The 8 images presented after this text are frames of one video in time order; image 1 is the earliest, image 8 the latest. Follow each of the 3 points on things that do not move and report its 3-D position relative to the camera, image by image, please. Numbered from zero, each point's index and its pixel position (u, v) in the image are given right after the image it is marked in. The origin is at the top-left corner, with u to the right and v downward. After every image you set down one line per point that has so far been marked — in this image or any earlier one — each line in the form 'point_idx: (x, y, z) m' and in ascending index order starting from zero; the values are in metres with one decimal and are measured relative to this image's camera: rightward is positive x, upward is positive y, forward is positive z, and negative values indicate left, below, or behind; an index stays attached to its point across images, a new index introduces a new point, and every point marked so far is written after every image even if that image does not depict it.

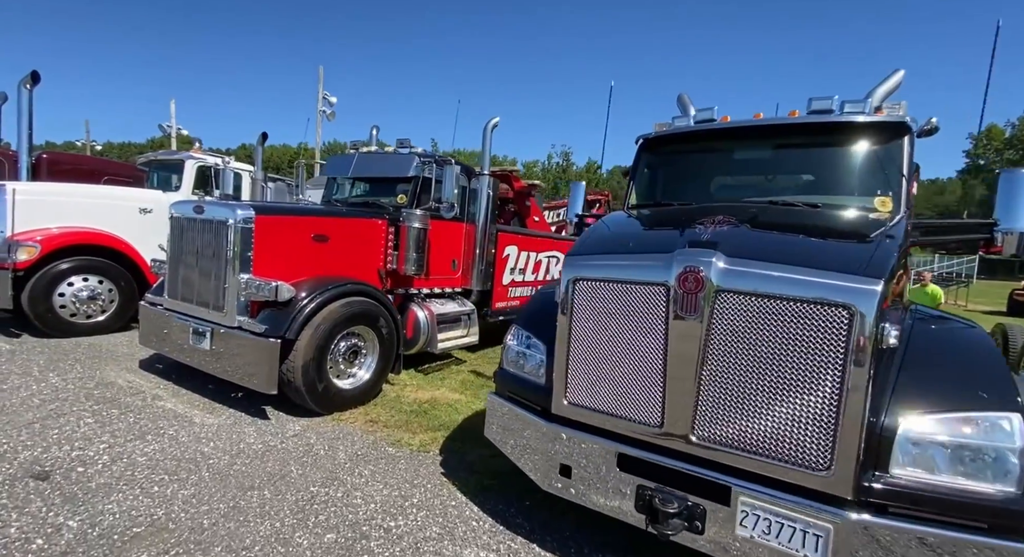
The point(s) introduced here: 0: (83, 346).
0: (-4.9, -0.8, +5.6) m
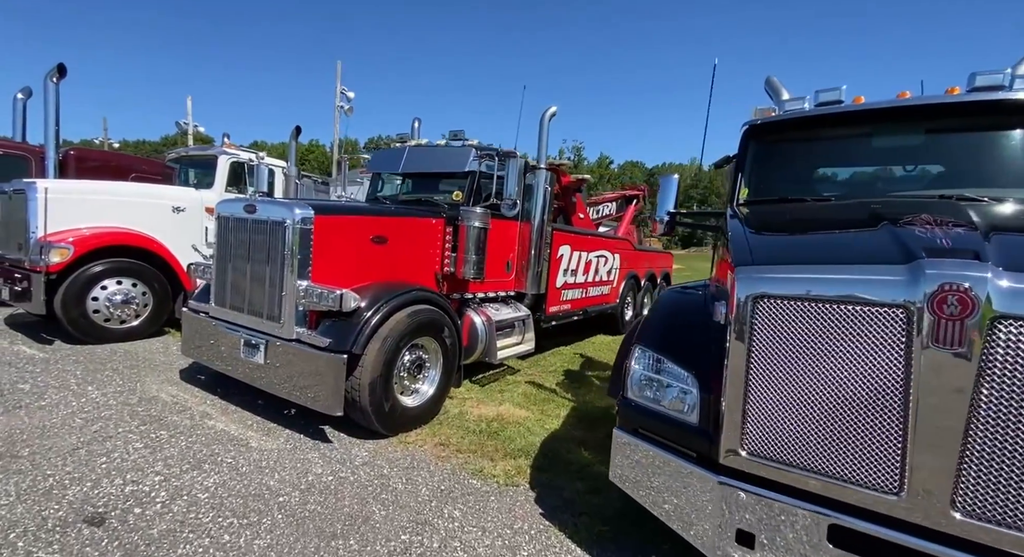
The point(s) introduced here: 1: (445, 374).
0: (-4.2, -0.8, +5.3) m
1: (-0.5, -0.8, +3.9) m
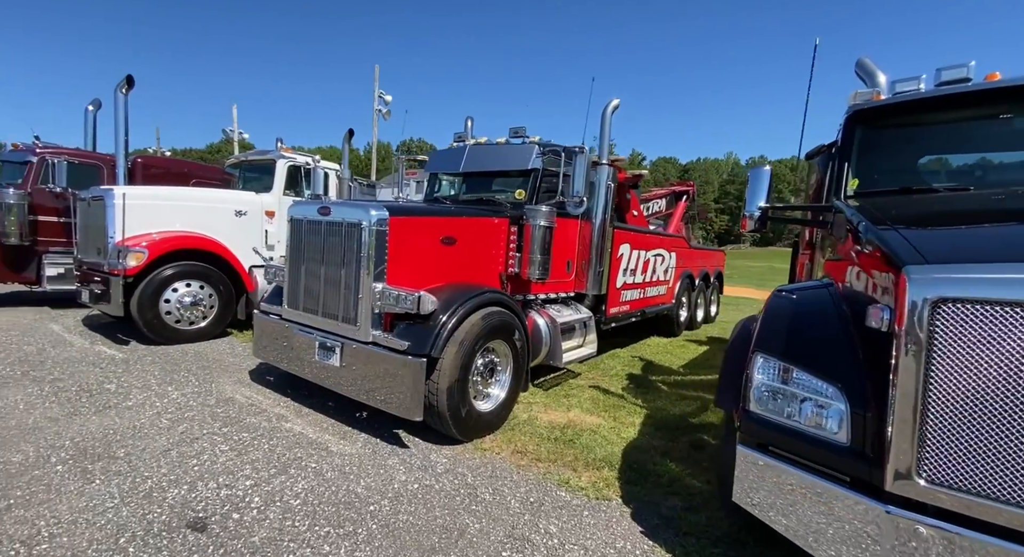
0: (-3.6, -0.8, +5.5) m
1: (0.0, -0.8, +3.8) m
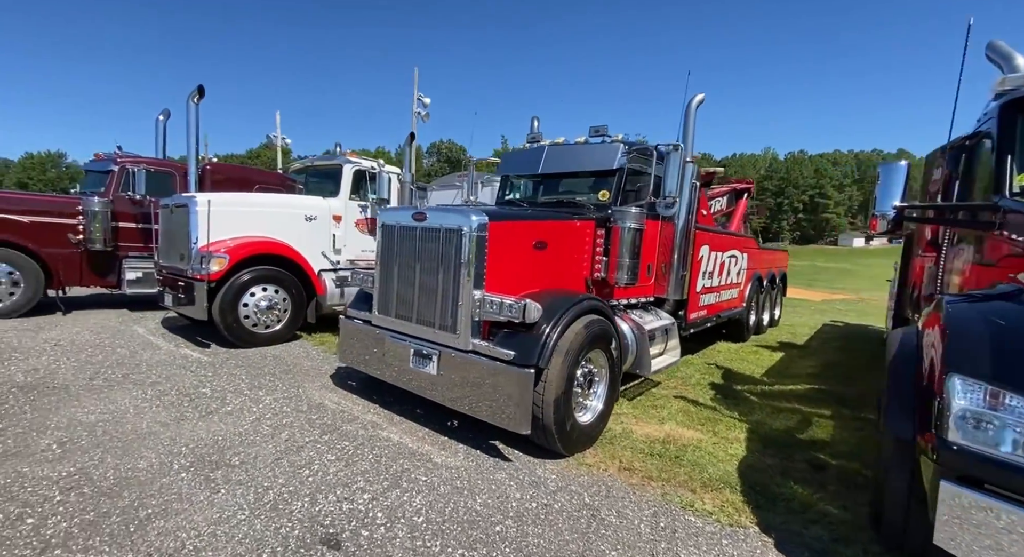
0: (-2.7, -0.9, +5.6) m
1: (+0.7, -0.8, +3.7) m
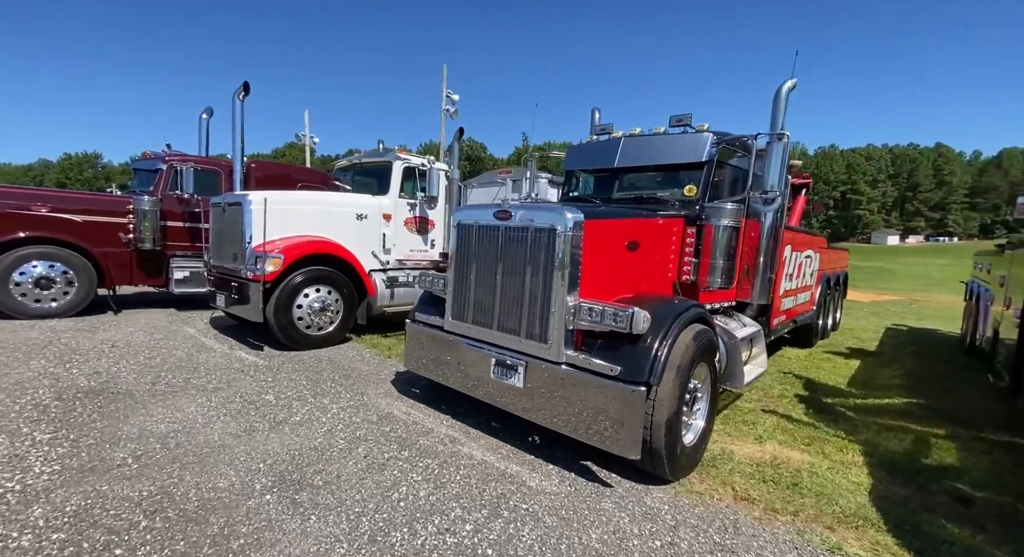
0: (-2.0, -0.9, +5.4) m
1: (+1.4, -0.8, +3.3) m
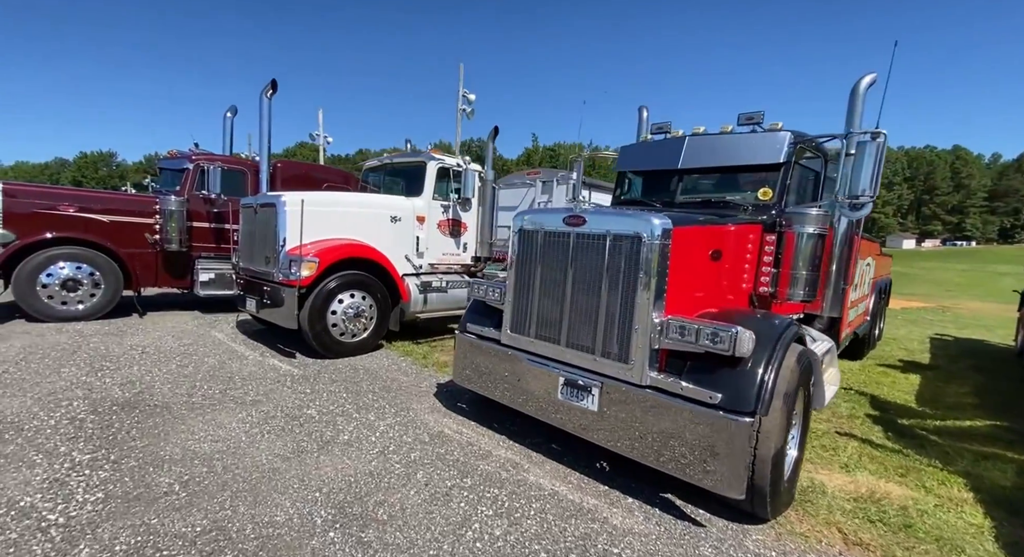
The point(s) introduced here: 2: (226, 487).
0: (-1.5, -0.9, +5.1) m
1: (+1.8, -0.9, +3.0) m
2: (-1.5, -1.1, +2.7) m
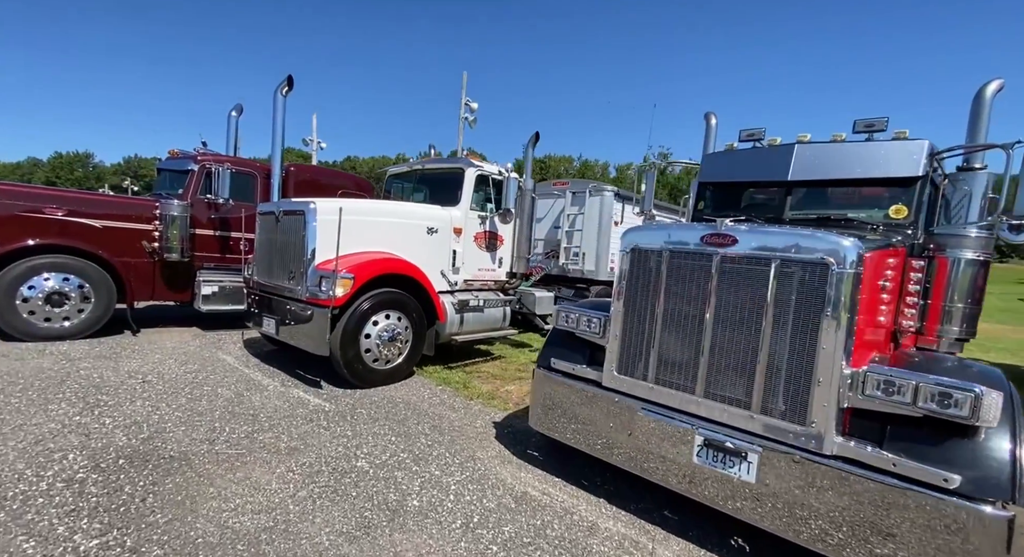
0: (-1.0, -1.1, +4.4) m
1: (+2.4, -1.1, +2.5) m
2: (-0.9, -1.2, +2.0) m
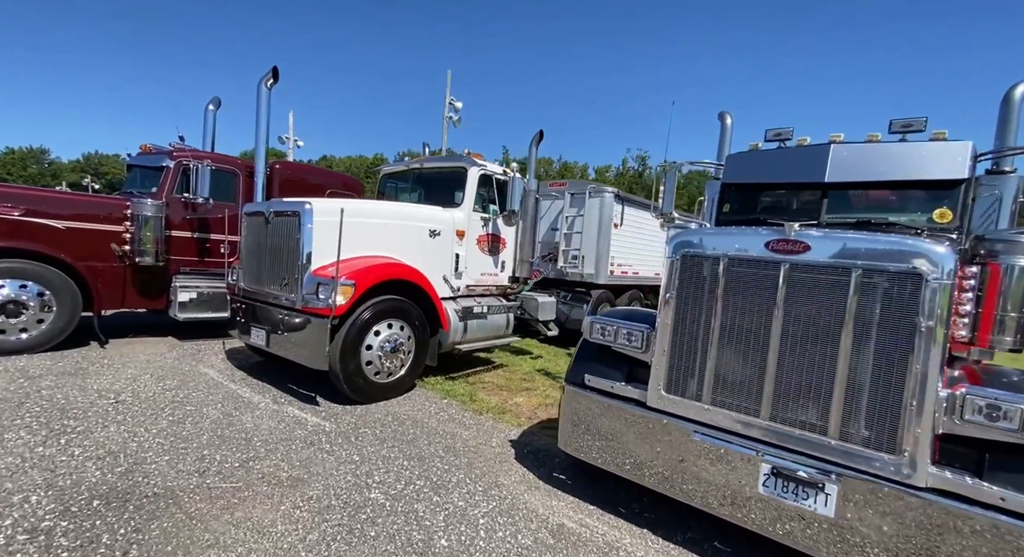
0: (-0.9, -1.2, +4.1) m
1: (+2.6, -1.2, +2.3) m
2: (-0.7, -1.3, +1.7) m
